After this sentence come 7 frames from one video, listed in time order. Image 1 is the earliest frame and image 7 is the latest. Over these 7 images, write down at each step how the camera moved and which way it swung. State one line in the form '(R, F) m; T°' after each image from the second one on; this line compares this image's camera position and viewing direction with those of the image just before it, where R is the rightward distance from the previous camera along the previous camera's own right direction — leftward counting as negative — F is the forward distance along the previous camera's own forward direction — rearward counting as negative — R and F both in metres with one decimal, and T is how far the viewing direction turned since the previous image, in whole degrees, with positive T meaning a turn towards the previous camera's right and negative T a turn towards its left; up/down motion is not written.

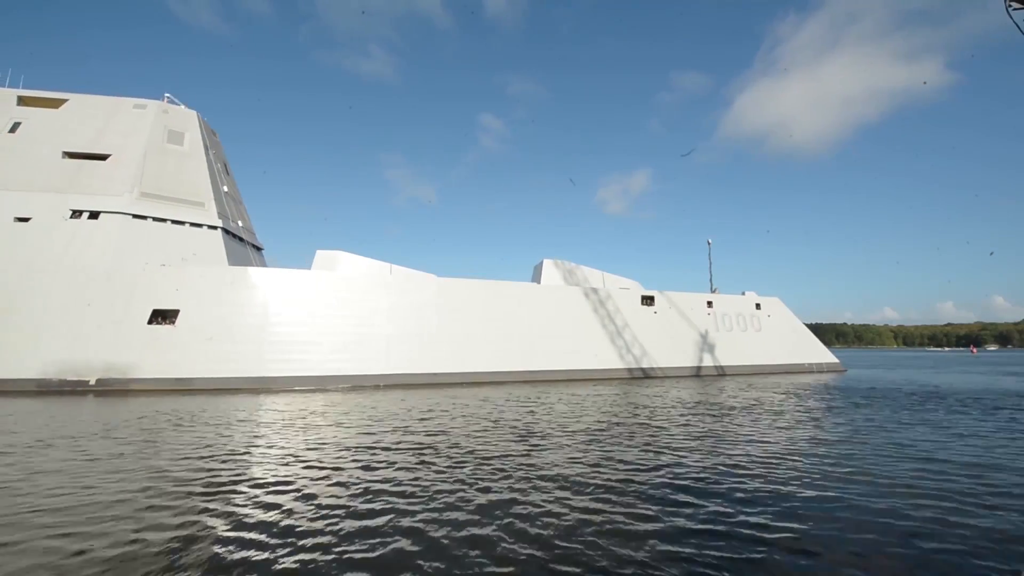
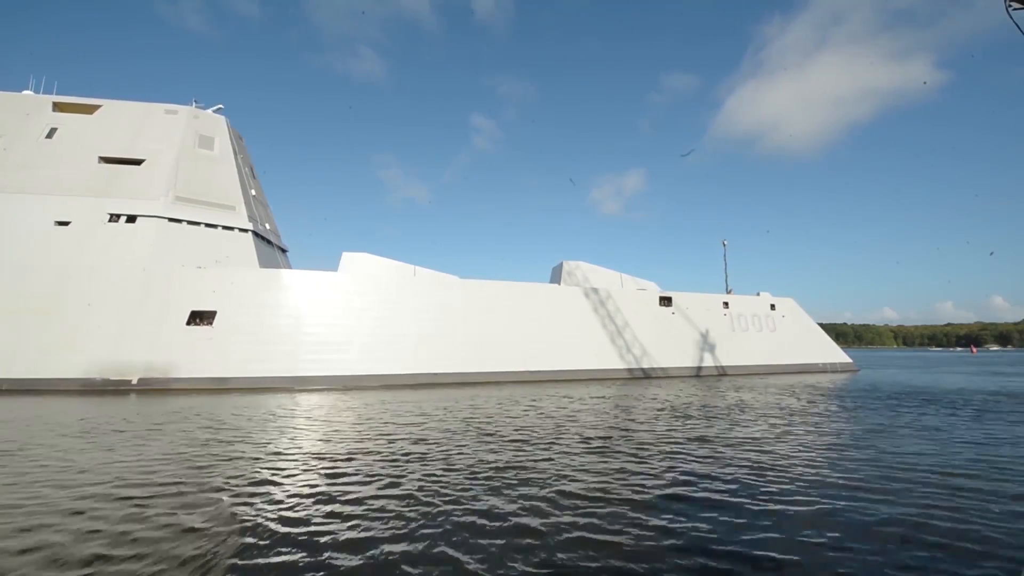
(-0.6, -0.3) m; 0°
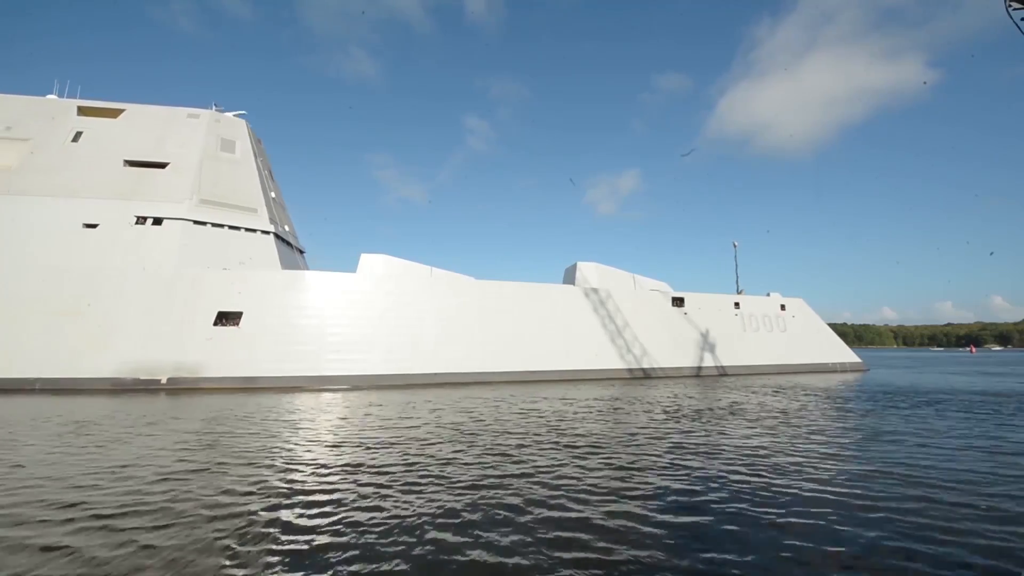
(-0.4, -0.2) m; 0°
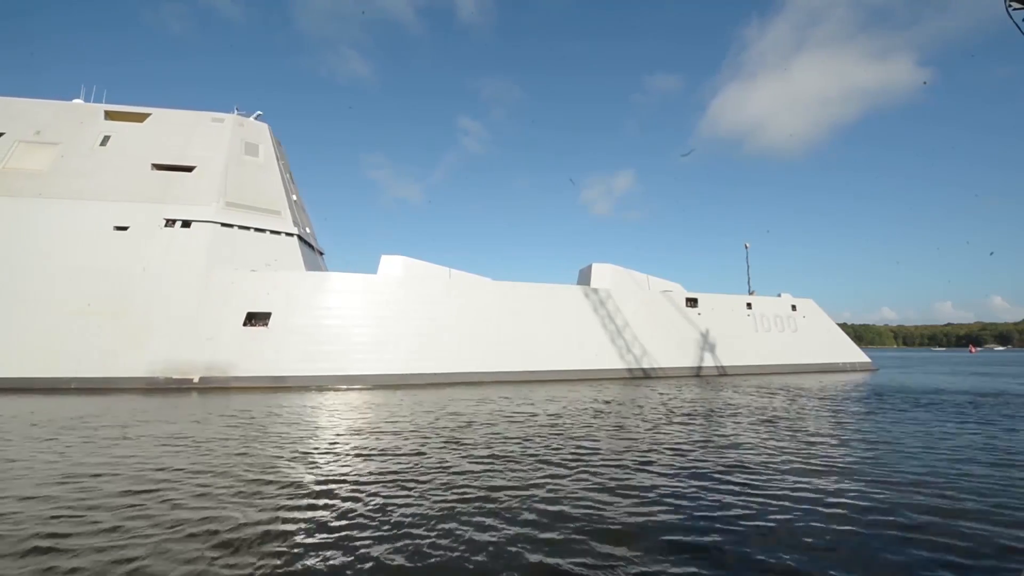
(-0.5, -0.2) m; 0°
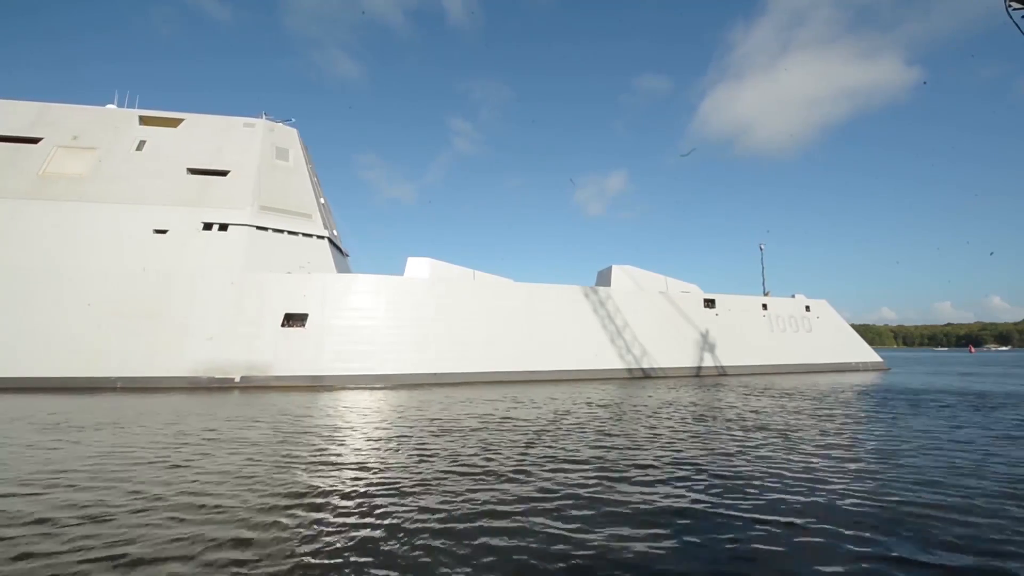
(-0.7, -0.3) m; 0°
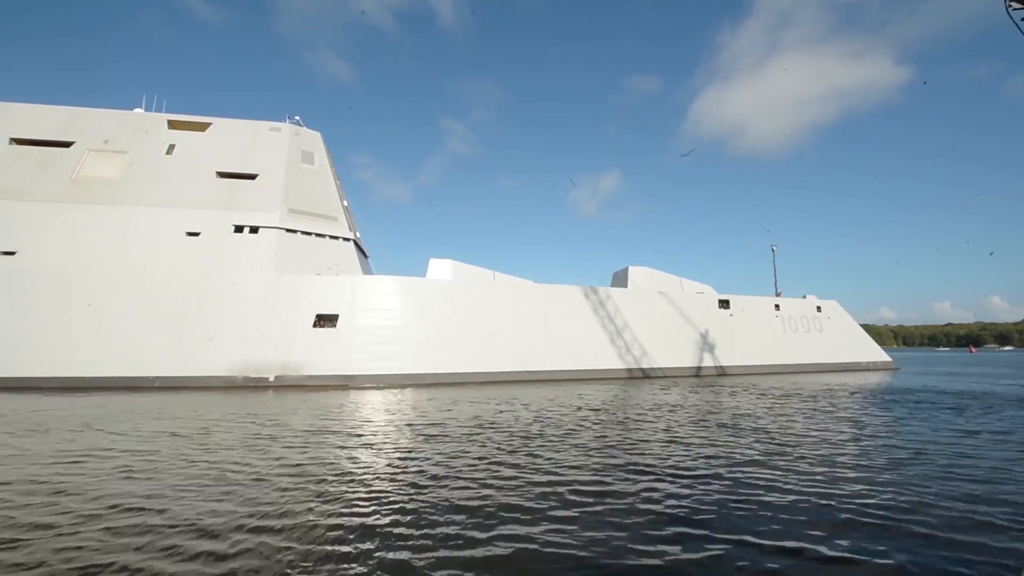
(-0.6, -0.3) m; 0°
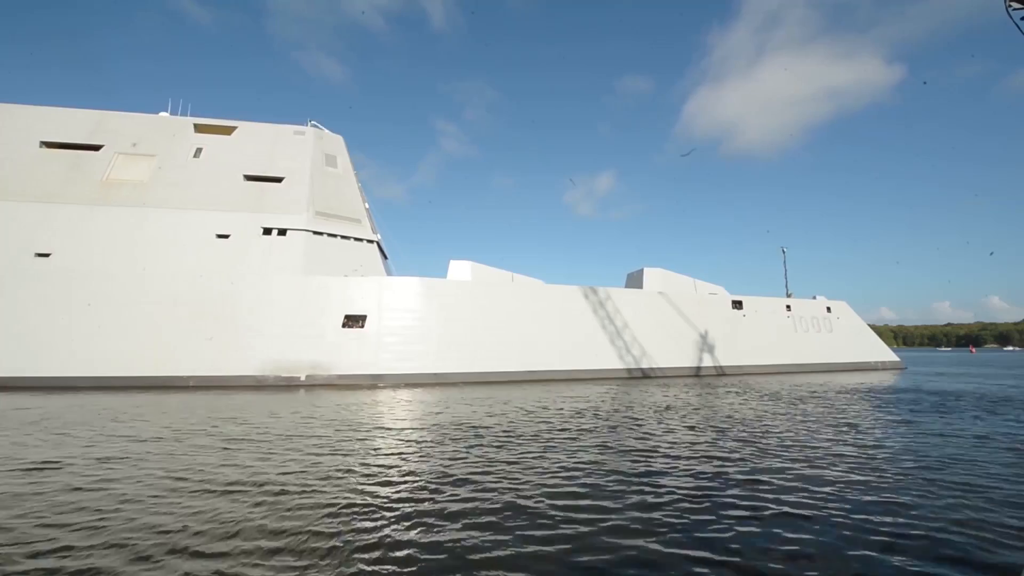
(-0.6, -0.3) m; 0°
